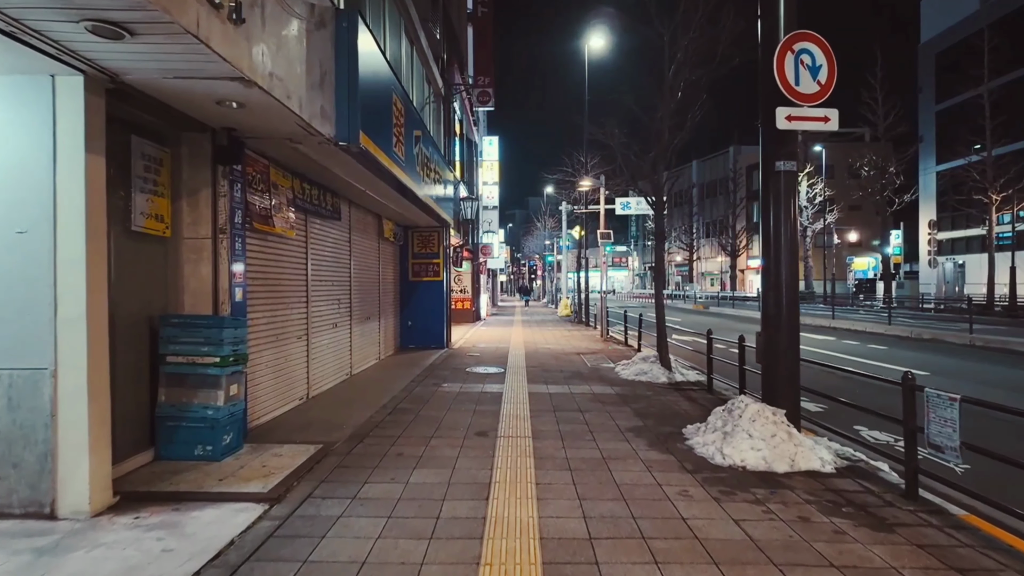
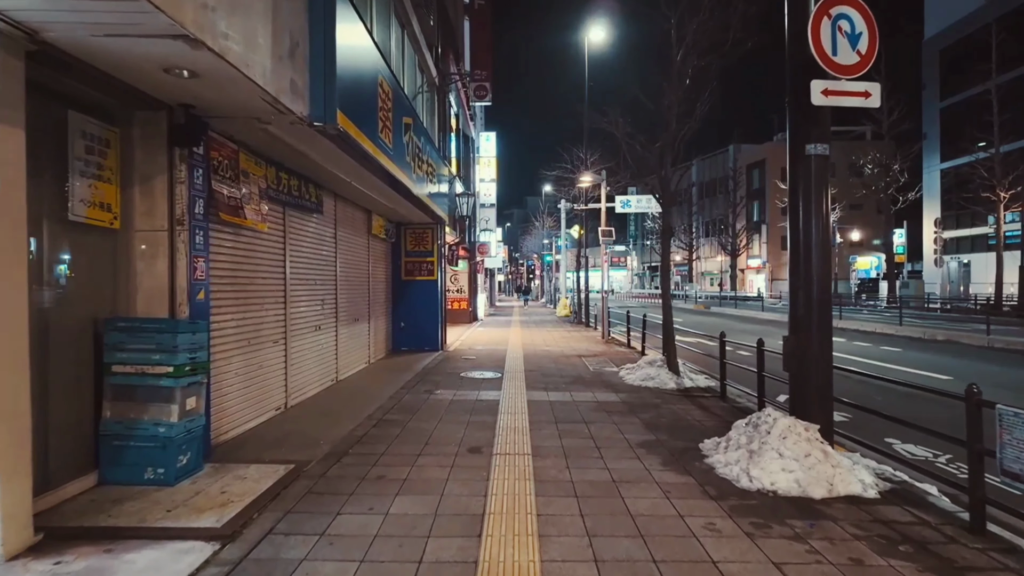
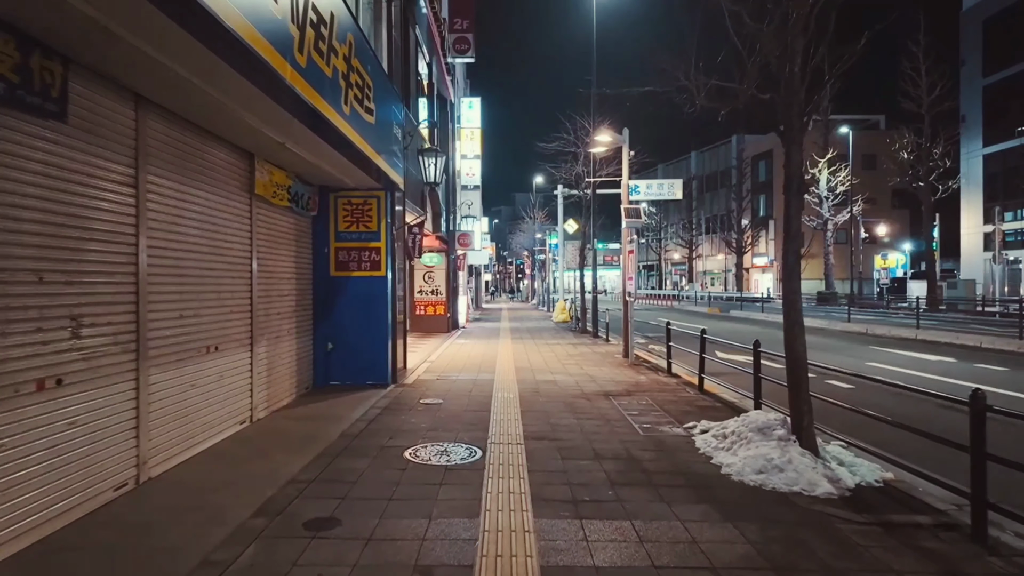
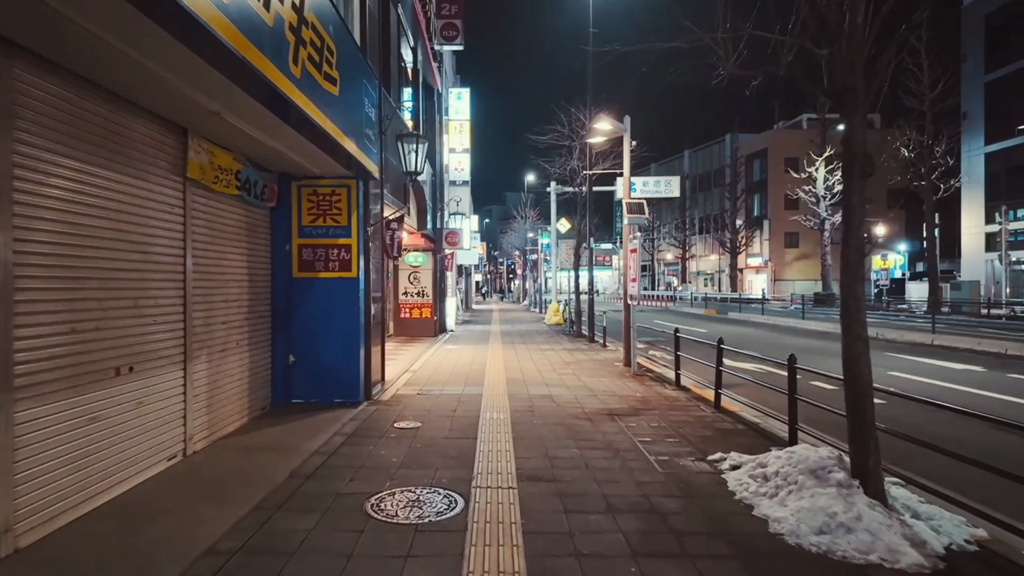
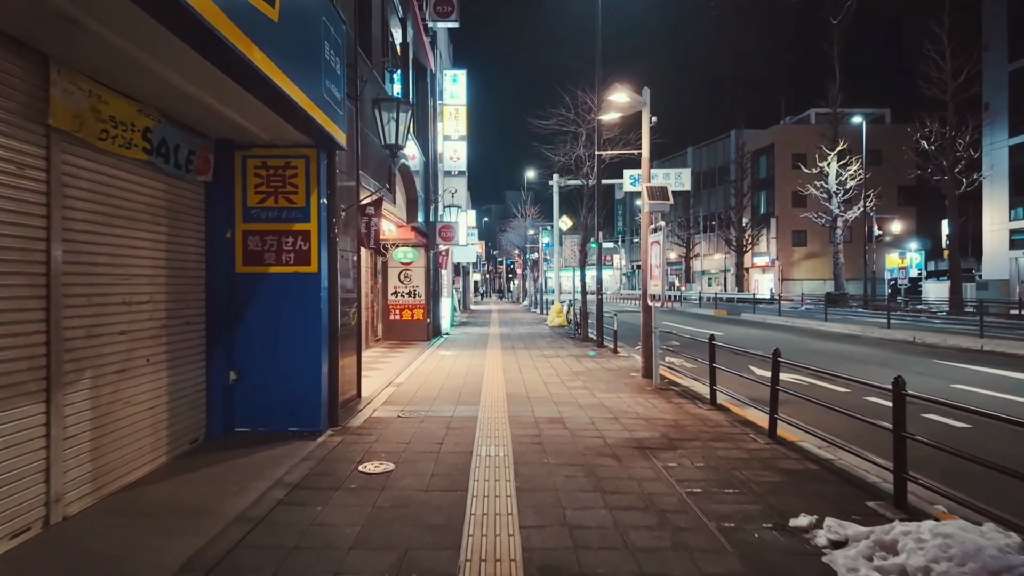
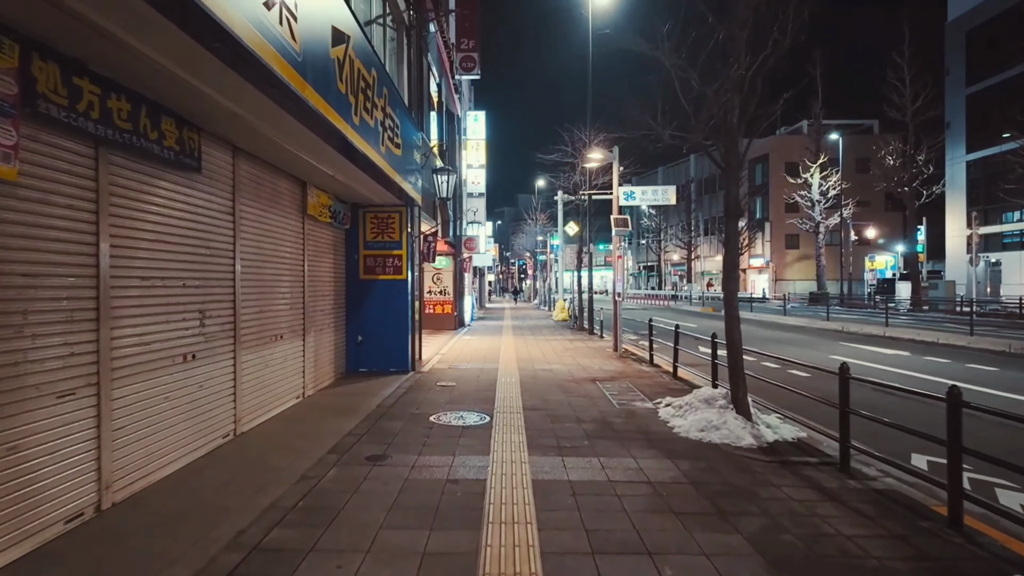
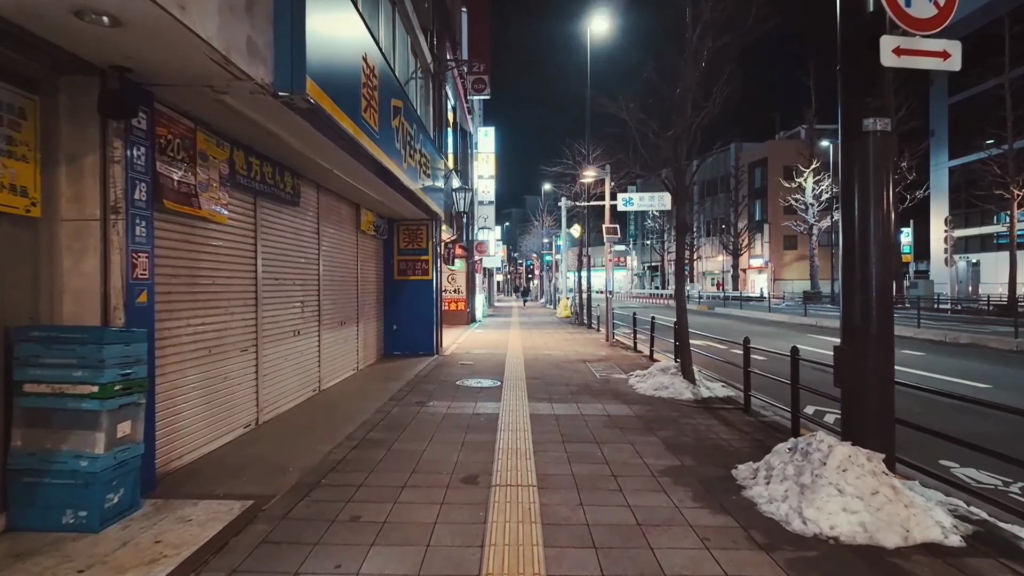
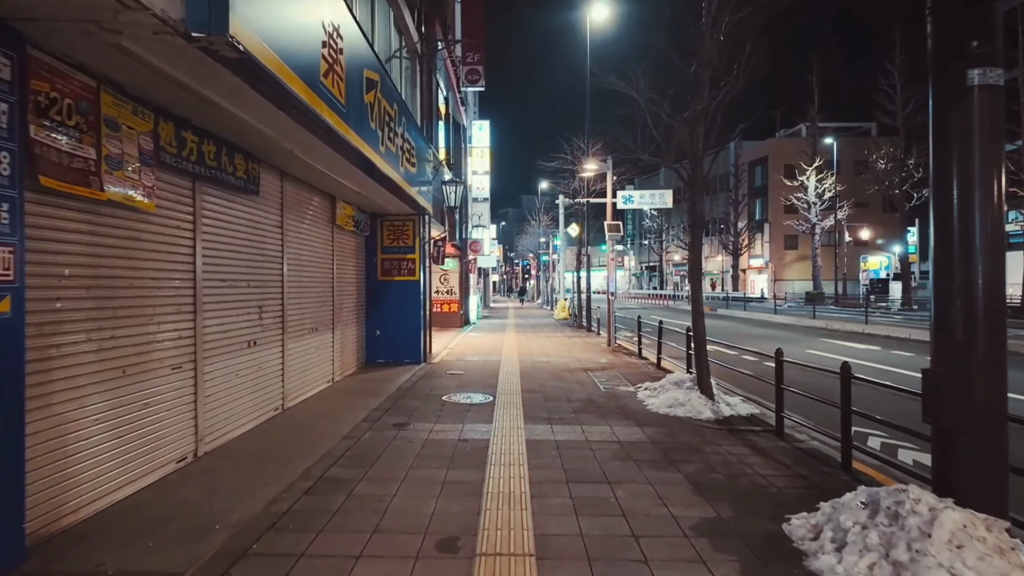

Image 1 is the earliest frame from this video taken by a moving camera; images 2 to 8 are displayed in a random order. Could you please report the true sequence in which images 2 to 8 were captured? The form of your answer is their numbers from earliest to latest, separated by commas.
2, 7, 8, 6, 3, 4, 5
